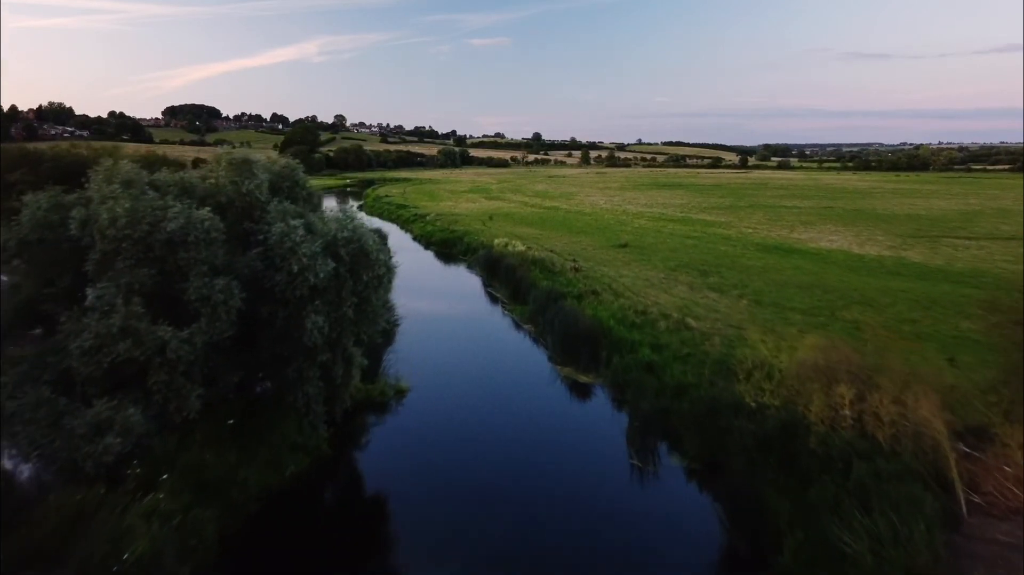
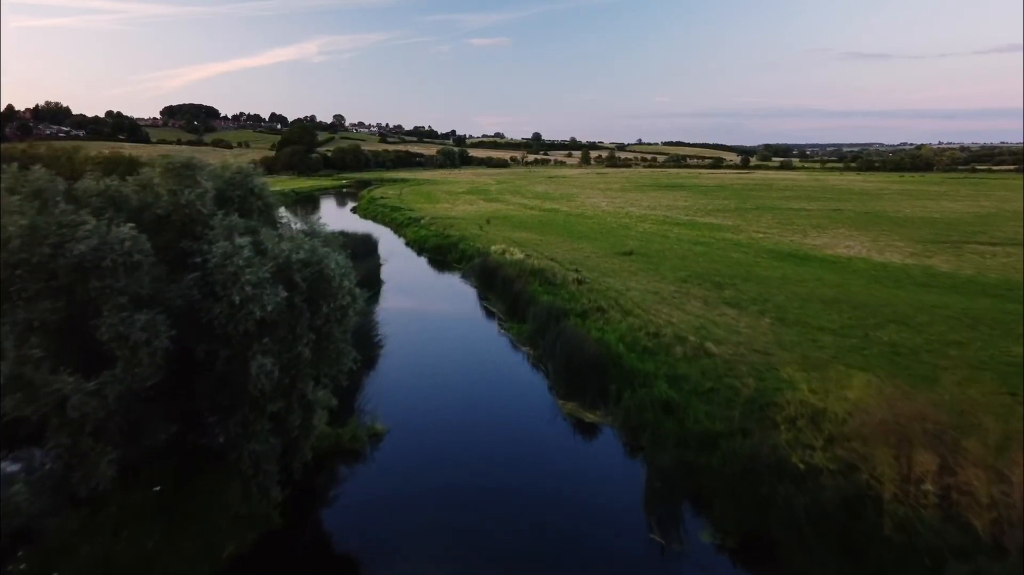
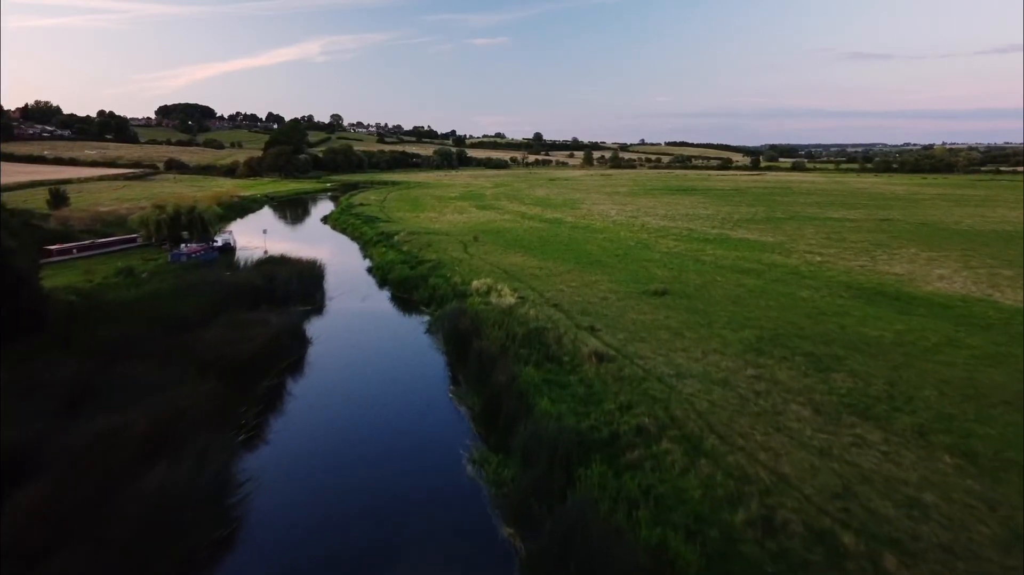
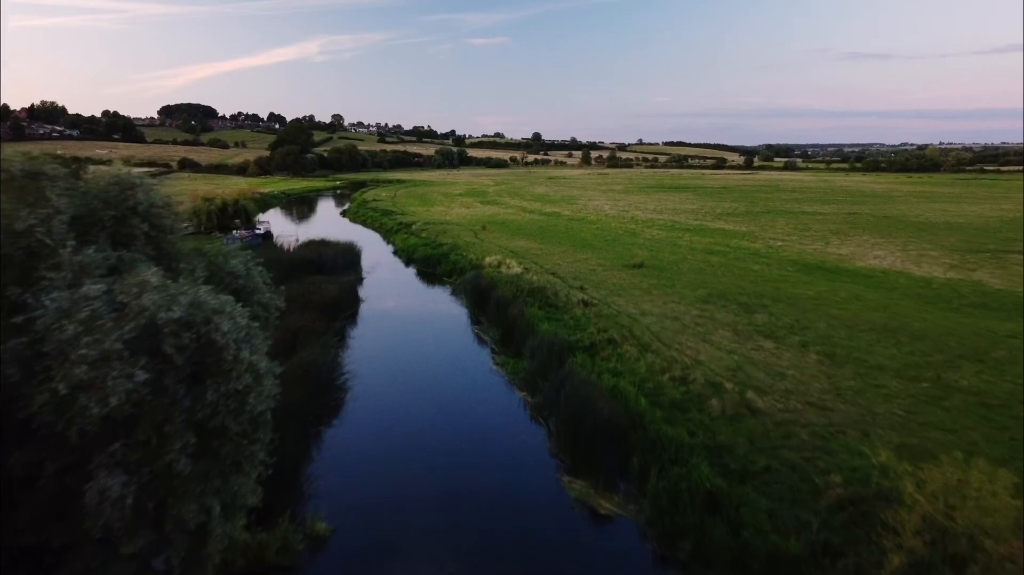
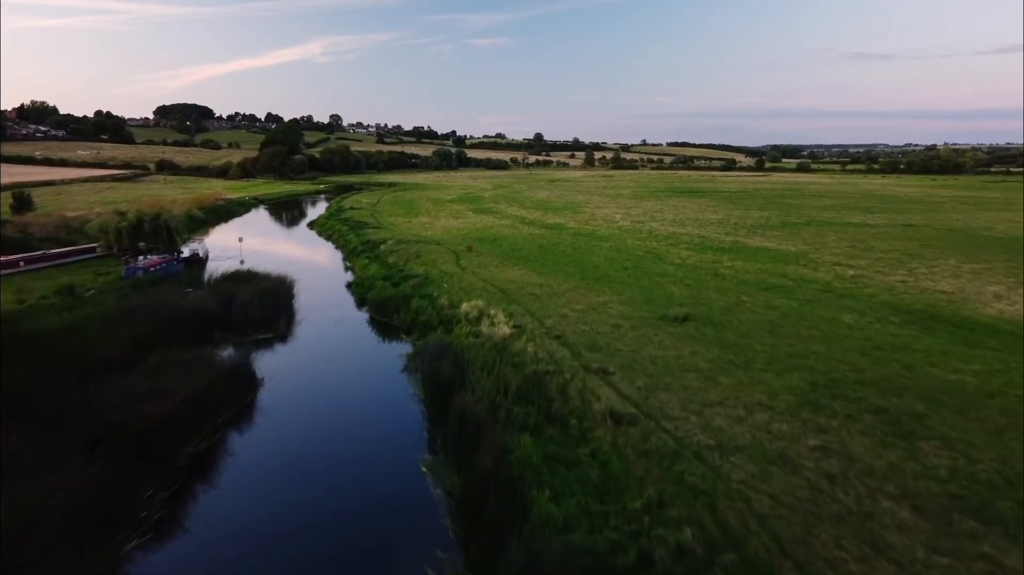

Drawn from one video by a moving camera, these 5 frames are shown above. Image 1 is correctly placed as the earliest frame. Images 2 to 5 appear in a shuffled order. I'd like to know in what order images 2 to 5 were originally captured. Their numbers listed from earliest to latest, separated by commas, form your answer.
2, 4, 3, 5
